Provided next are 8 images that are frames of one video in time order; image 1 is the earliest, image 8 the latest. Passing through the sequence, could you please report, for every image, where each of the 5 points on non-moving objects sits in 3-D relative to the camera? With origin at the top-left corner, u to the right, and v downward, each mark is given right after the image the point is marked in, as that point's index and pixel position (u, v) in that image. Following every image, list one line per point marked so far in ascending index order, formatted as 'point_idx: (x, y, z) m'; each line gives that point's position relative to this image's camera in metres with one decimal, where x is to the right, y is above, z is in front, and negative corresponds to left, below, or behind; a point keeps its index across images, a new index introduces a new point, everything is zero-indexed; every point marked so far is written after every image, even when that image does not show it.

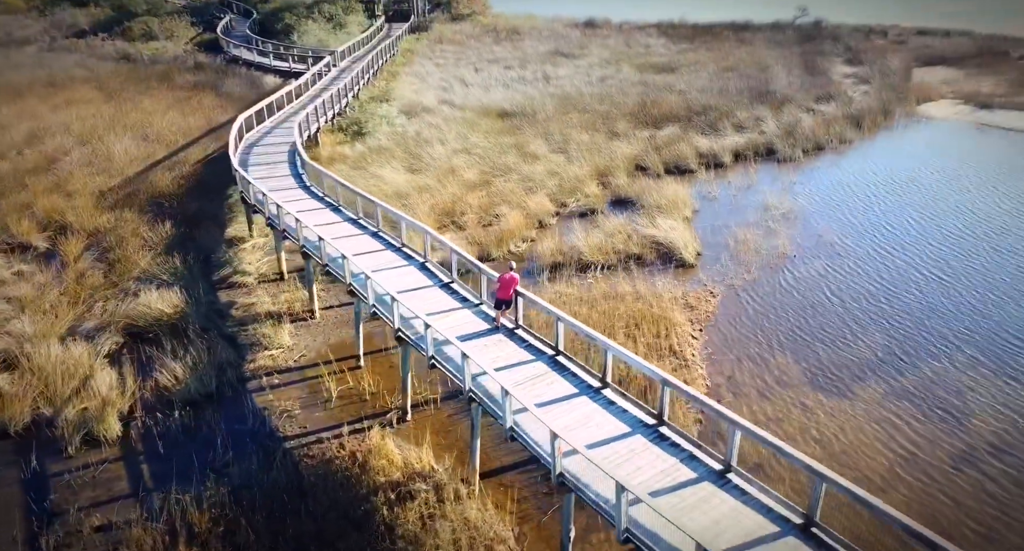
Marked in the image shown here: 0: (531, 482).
0: (+0.2, -2.7, +9.3) m
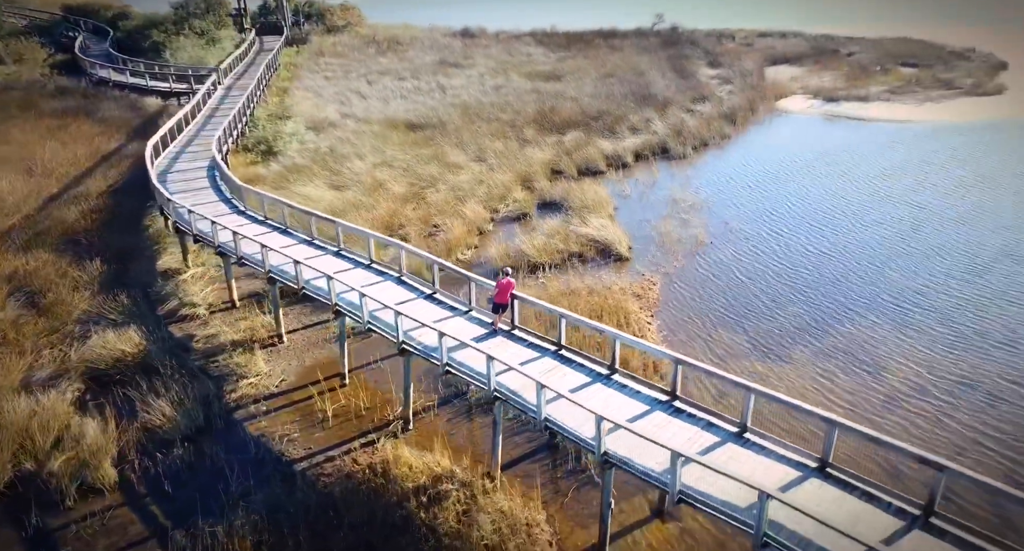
0: (+0.4, -2.7, +10.0) m
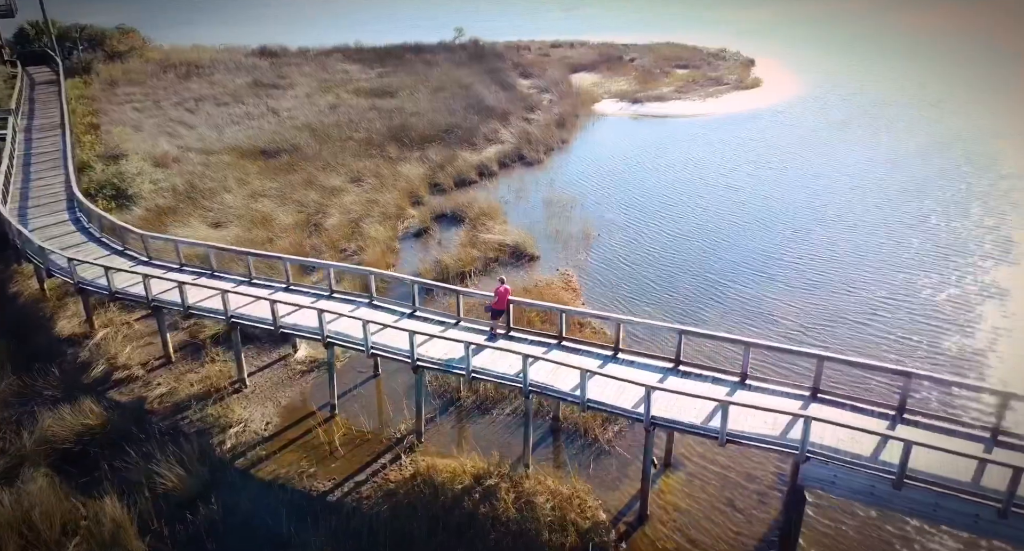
0: (+0.7, -2.7, +11.2) m
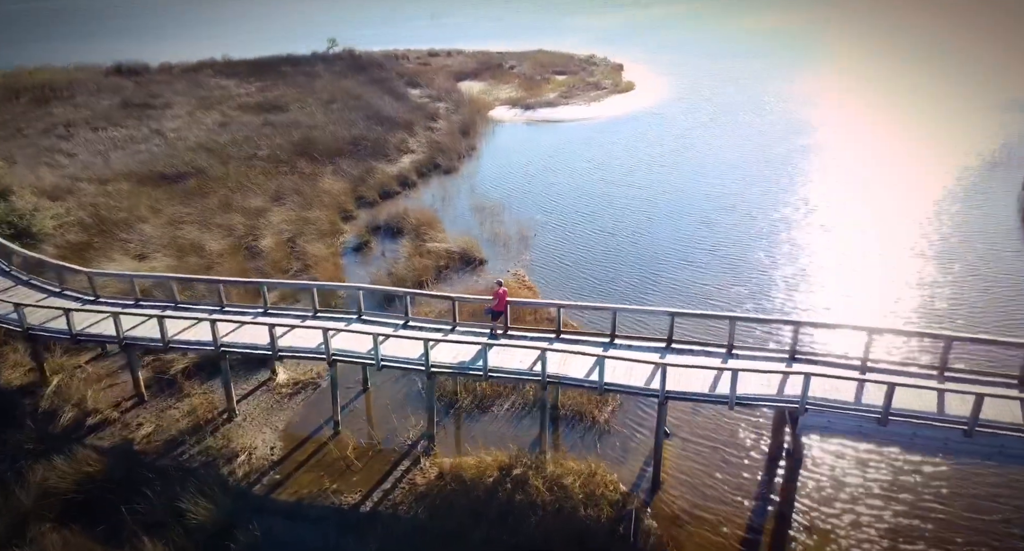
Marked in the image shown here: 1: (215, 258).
0: (+0.9, -2.7, +12.1) m
1: (-7.5, +0.4, +18.1) m
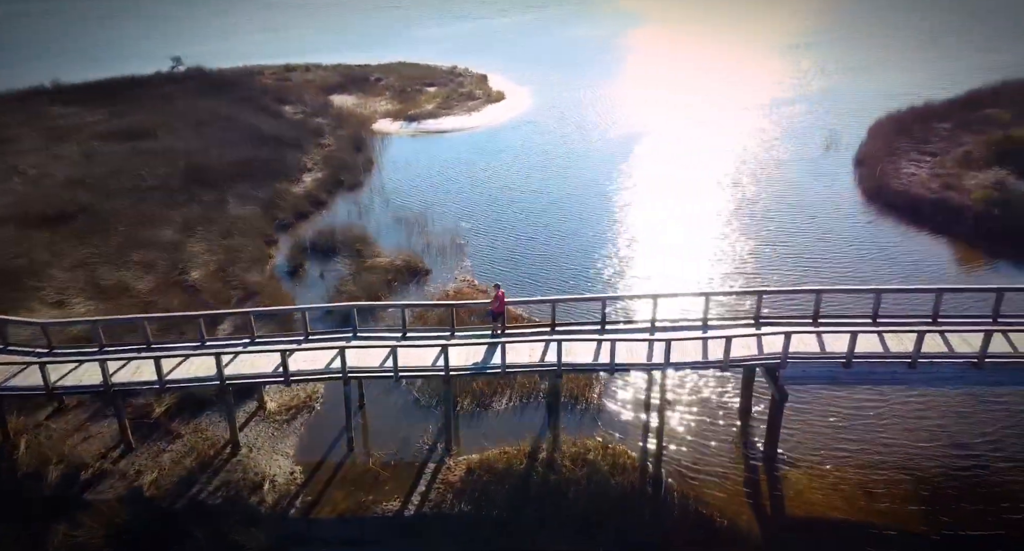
0: (+1.0, -2.6, +13.2) m
1: (-8.8, -0.5, +17.3) m
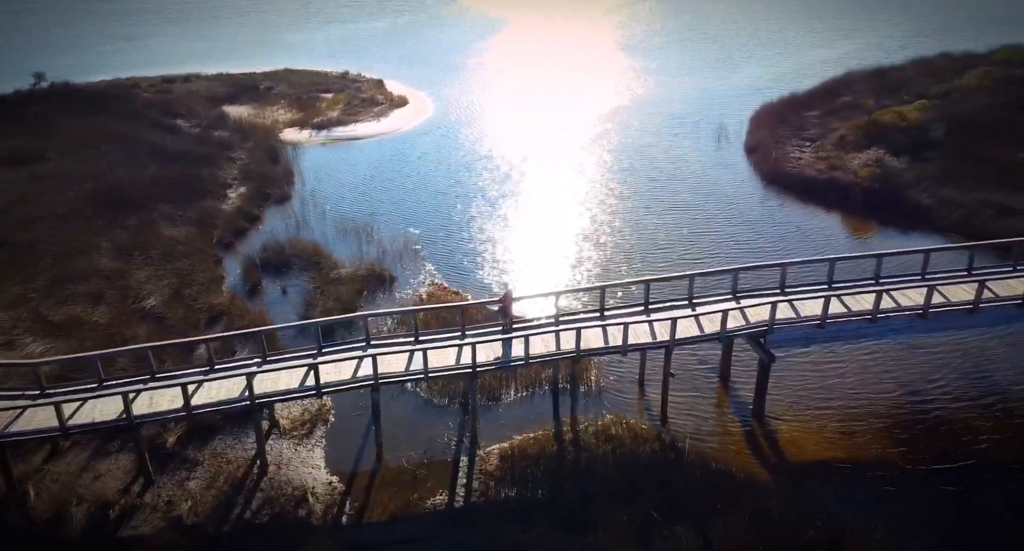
0: (+1.2, -2.5, +14.1) m
1: (-9.3, -1.2, +16.4) m
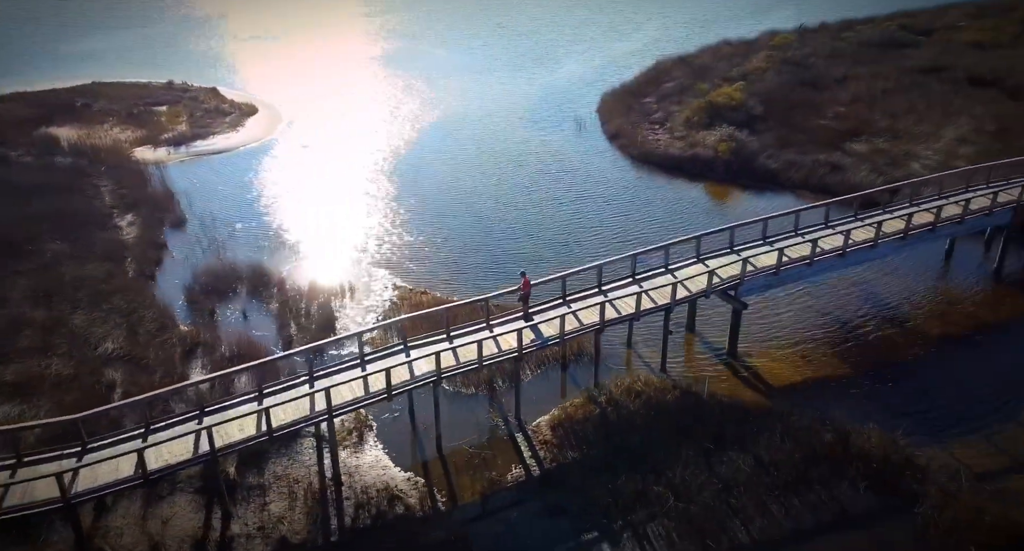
0: (+1.6, -2.1, +15.8) m
1: (-9.2, -2.1, +15.2) m
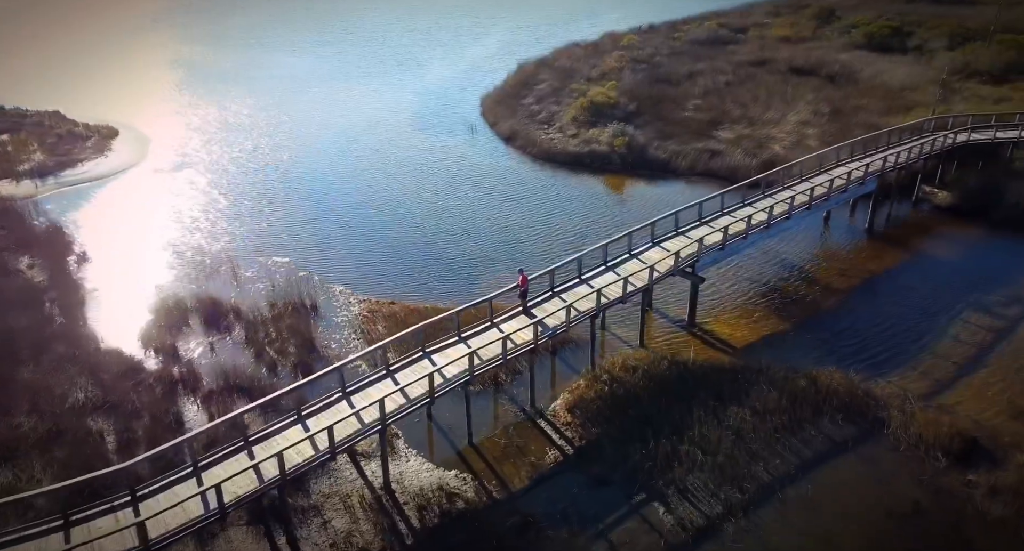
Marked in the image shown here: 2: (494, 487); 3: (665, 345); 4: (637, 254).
0: (+1.4, -1.9, +17.0) m
1: (-8.9, -3.1, +14.1) m
2: (-0.3, -3.9, +13.0) m
3: (+3.7, -1.7, +17.5) m
4: (+3.1, +0.5, +18.1) m
